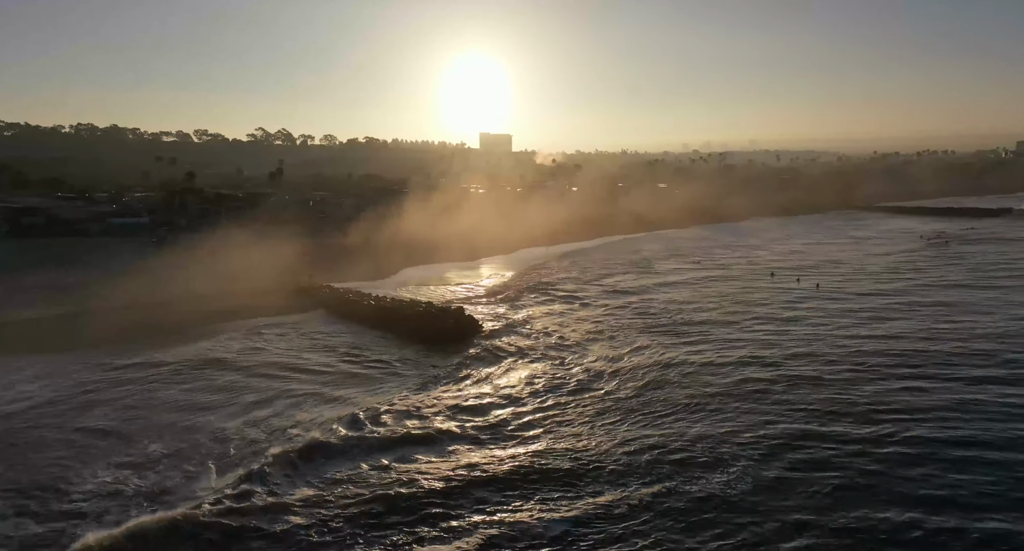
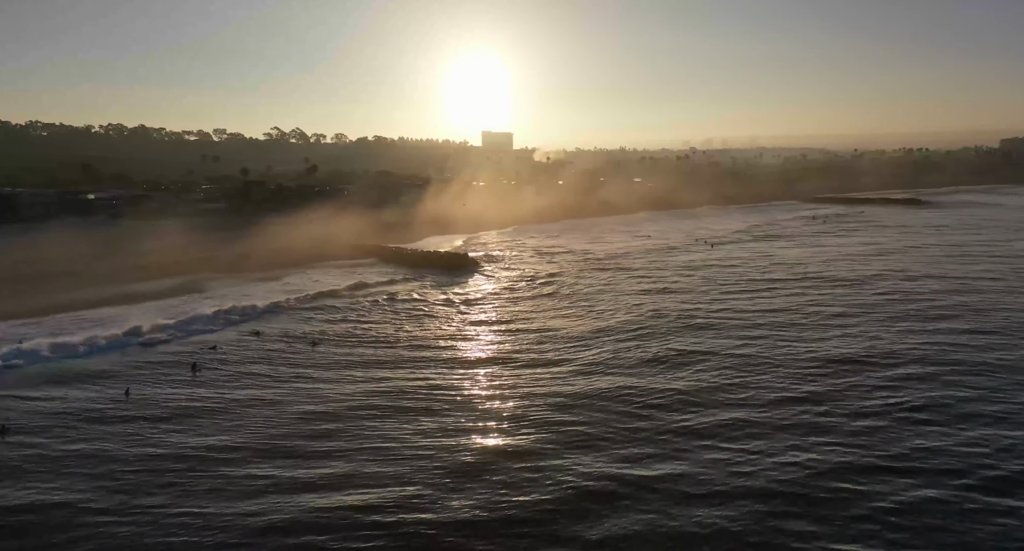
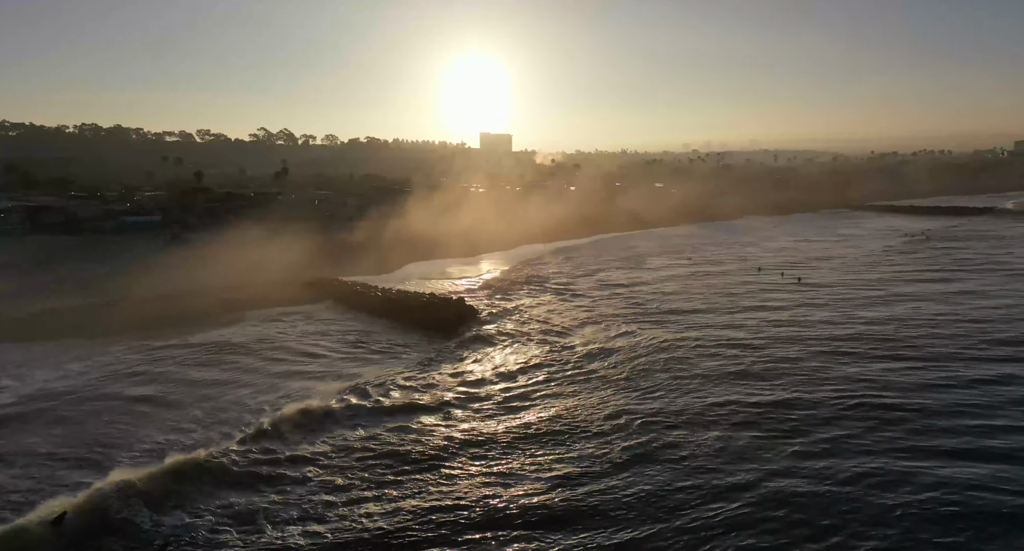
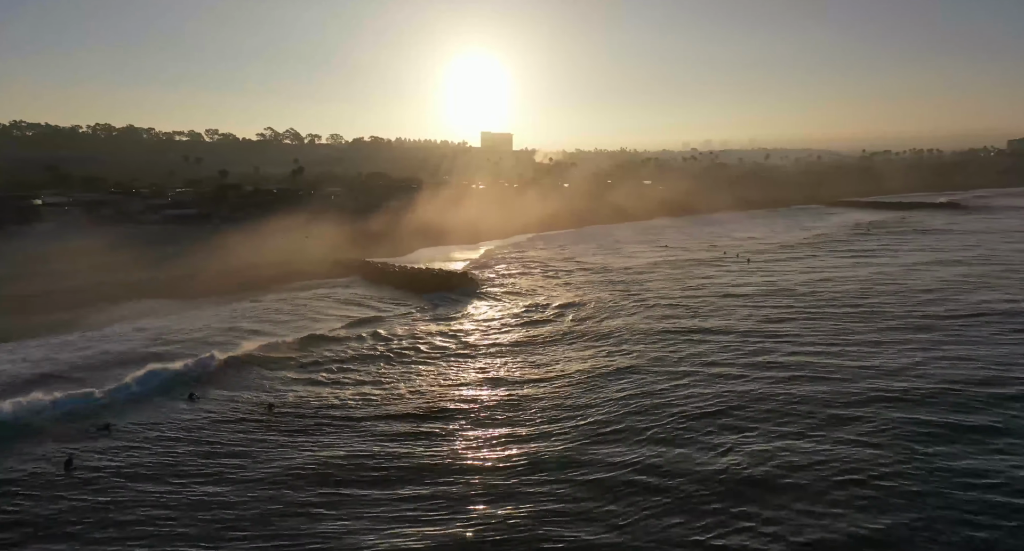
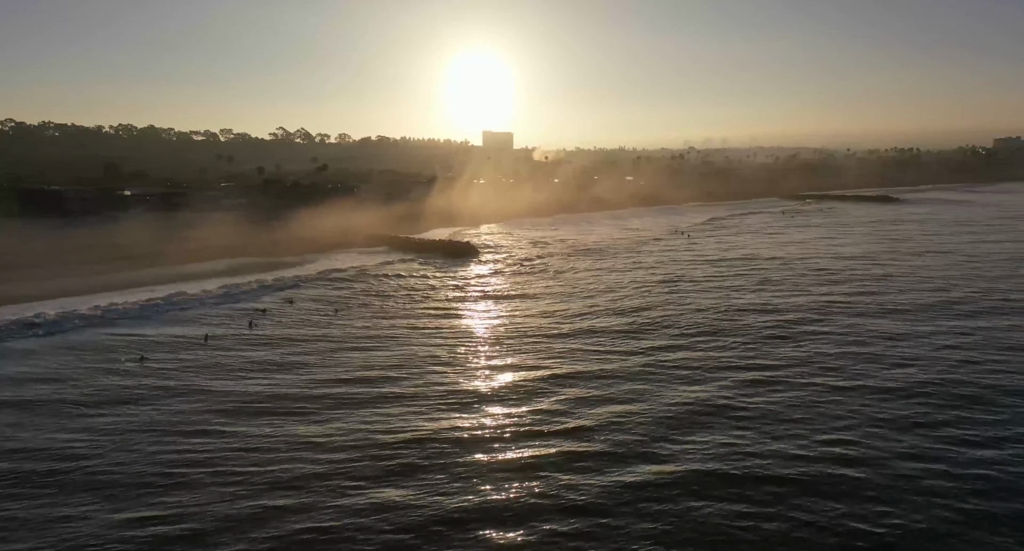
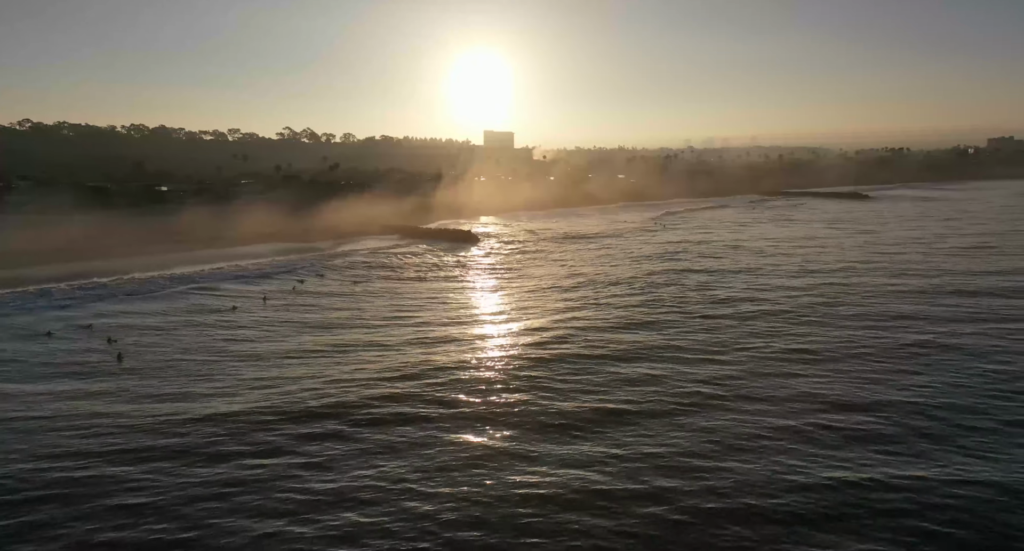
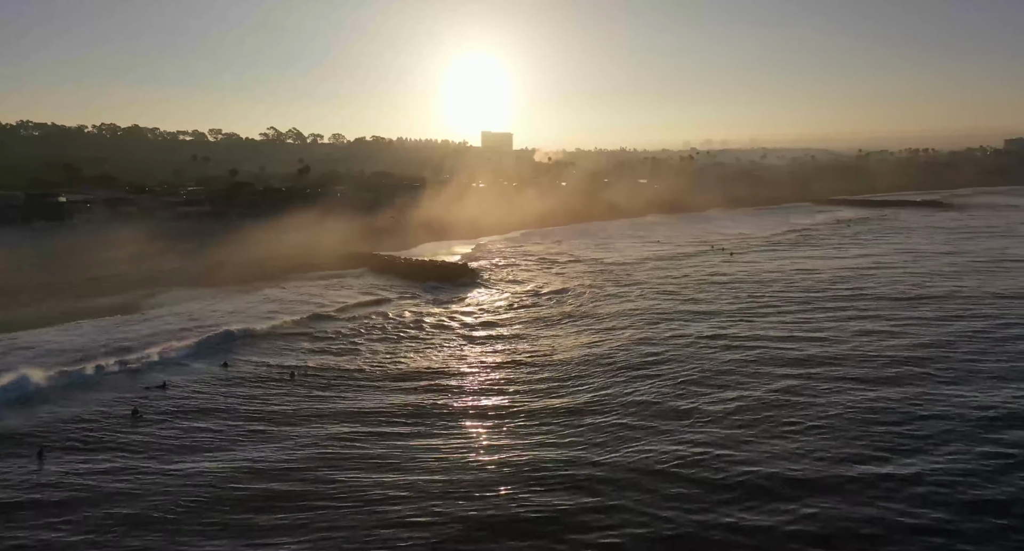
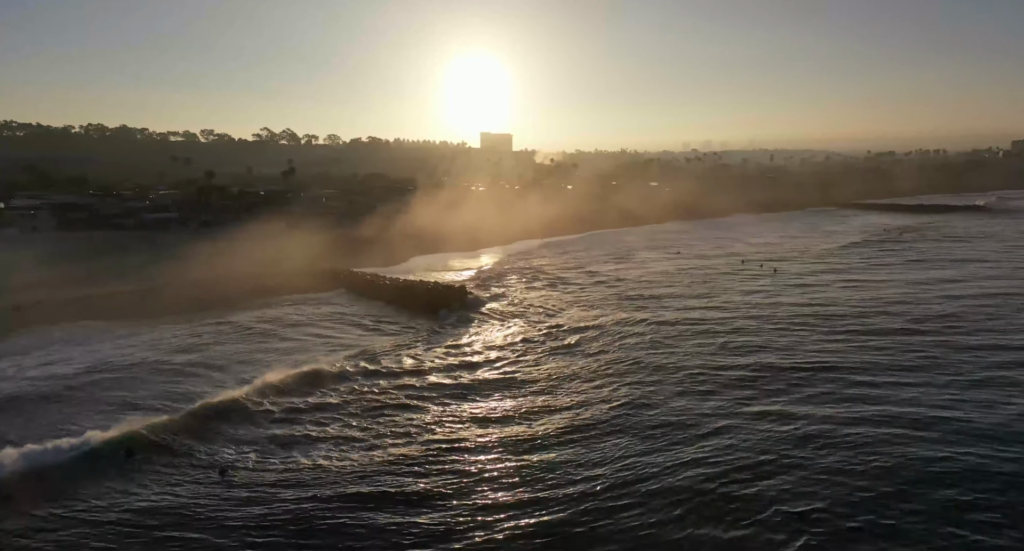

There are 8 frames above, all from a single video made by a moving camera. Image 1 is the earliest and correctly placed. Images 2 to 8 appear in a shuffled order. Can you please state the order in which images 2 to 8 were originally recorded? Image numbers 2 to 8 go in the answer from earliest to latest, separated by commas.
3, 8, 4, 7, 2, 5, 6
